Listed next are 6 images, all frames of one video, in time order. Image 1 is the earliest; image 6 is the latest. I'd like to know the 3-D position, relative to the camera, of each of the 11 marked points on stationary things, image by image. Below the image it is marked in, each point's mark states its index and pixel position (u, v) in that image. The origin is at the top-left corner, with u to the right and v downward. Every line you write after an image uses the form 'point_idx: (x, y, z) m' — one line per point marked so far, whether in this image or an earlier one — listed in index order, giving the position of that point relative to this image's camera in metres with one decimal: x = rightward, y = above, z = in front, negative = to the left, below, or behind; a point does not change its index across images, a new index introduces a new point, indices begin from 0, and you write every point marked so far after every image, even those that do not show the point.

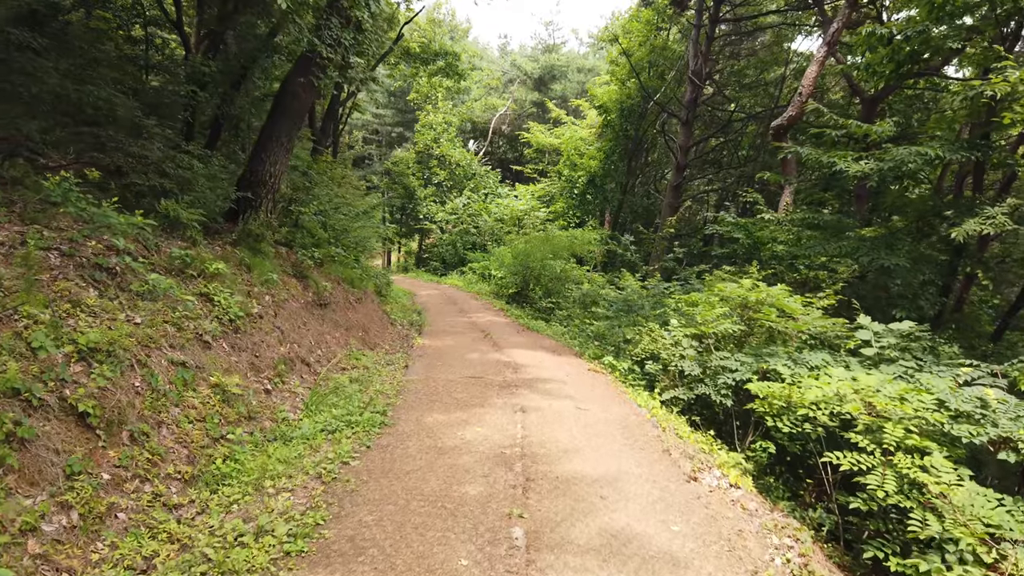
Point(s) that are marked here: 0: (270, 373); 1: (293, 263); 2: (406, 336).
0: (-1.7, -0.6, +5.4) m
1: (-2.4, +0.3, +8.3) m
2: (-1.4, -0.7, +10.5) m
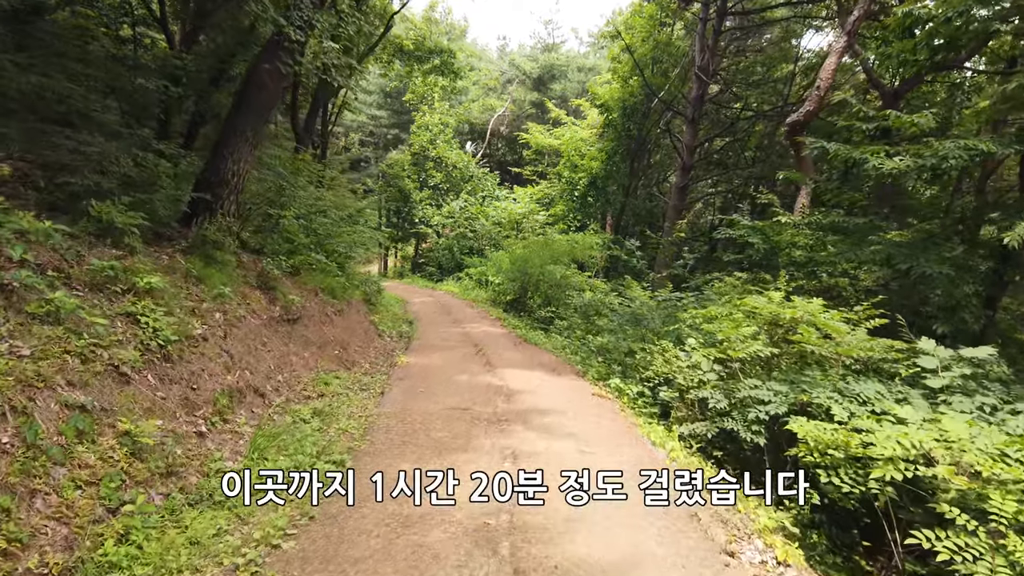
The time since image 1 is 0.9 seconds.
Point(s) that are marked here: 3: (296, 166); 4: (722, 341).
0: (-1.8, -0.7, +4.4) m
1: (-2.5, +0.2, +7.3) m
2: (-1.5, -0.8, +9.6) m
3: (-3.6, +2.0, +12.7) m
4: (+1.7, -0.4, +5.9) m
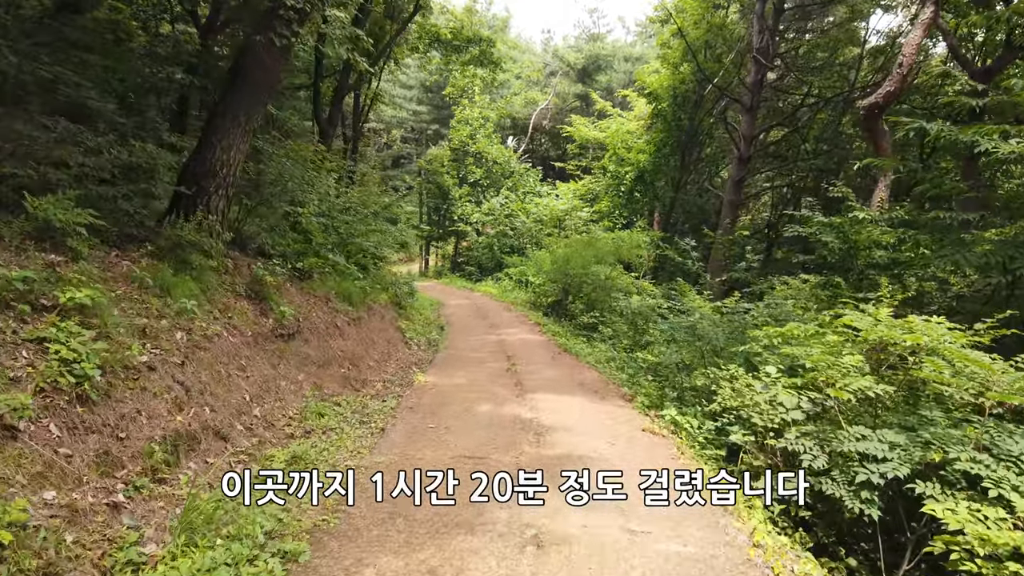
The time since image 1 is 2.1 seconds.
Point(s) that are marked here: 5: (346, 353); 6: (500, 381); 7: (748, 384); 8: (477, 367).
0: (-1.7, -0.8, +3.4) m
1: (-2.2, +0.1, +6.3) m
2: (-1.1, -0.9, +8.5) m
3: (-3.0, +2.0, +11.7) m
4: (+1.8, -0.5, +4.7) m
5: (-1.6, -0.6, +7.2) m
6: (-0.1, -0.9, +7.0) m
7: (+1.6, -0.7, +5.1) m
8: (-0.4, -0.9, +8.1) m
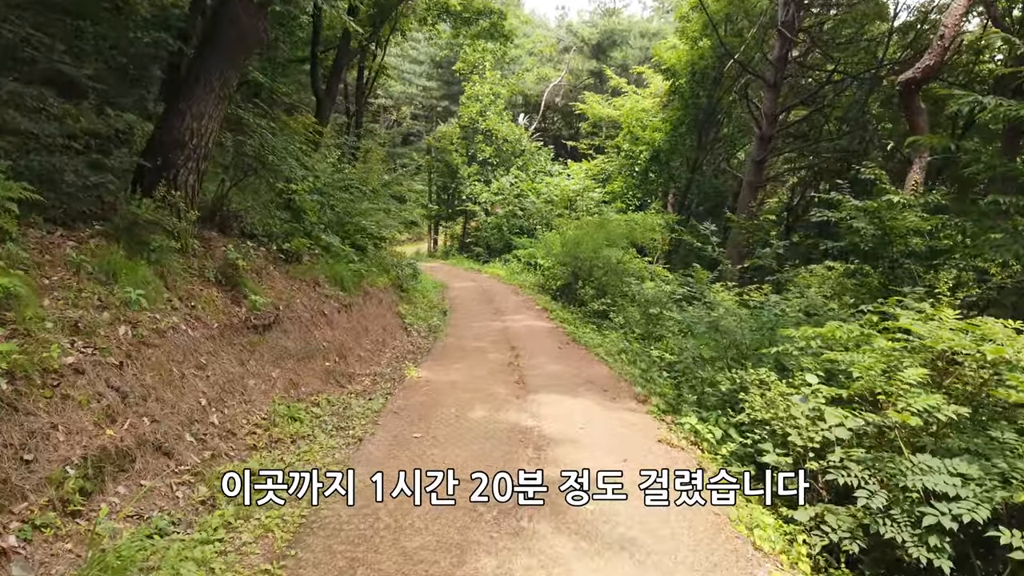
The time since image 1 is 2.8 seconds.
0: (-1.7, -0.8, +2.7) m
1: (-2.2, +0.2, +5.7) m
2: (-1.1, -0.7, +7.9) m
3: (-2.9, +2.3, +11.0) m
4: (+1.8, -0.5, +4.0) m
5: (-1.6, -0.5, +6.6) m
6: (-0.1, -0.8, +6.4) m
7: (+1.6, -0.6, +4.4) m
8: (-0.4, -0.7, +7.5) m
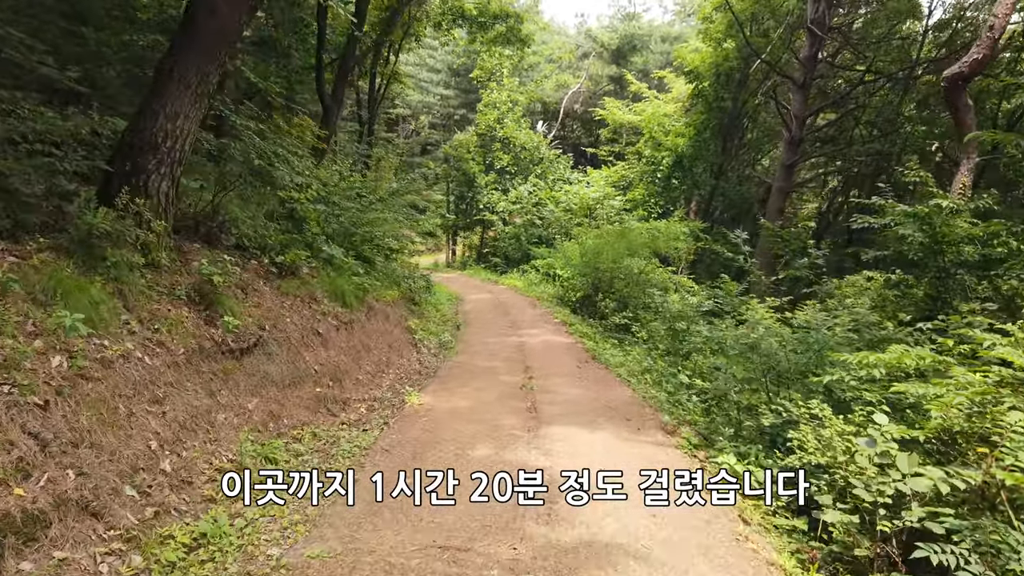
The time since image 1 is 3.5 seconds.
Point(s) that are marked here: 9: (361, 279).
0: (-1.7, -0.9, +2.1) m
1: (-2.1, +0.1, +5.1) m
2: (-0.9, -0.9, +7.2) m
3: (-2.7, +2.1, +10.5) m
4: (+1.8, -0.6, +3.3) m
5: (-1.5, -0.6, +6.0) m
6: (0.0, -0.9, +5.7) m
7: (+1.6, -0.7, +3.7) m
8: (-0.2, -0.8, +6.9) m
9: (-1.8, +0.1, +9.1) m
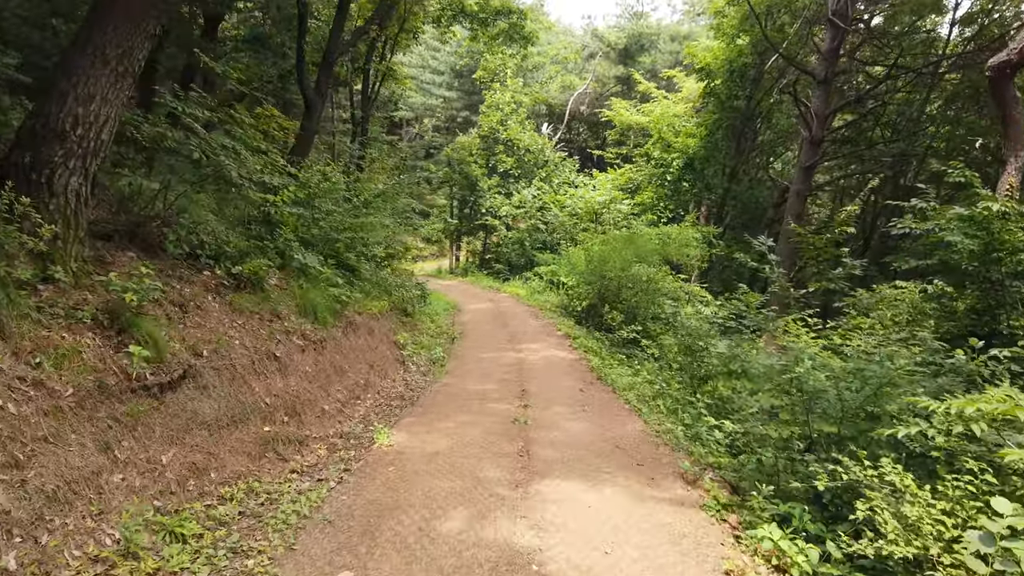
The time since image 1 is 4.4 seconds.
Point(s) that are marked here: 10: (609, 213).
0: (-1.8, -1.0, +1.2) m
1: (-2.2, 0.0, +4.2) m
2: (-1.0, -1.0, +6.3) m
3: (-2.7, +1.9, +9.6) m
4: (+1.8, -0.7, +2.3) m
5: (-1.5, -0.7, +5.1) m
6: (-0.1, -1.0, +4.8) m
7: (+1.5, -0.8, +2.8) m
8: (-0.3, -1.0, +5.9) m
9: (-1.9, 0.0, +8.1) m
10: (+2.5, +1.9, +19.4) m
